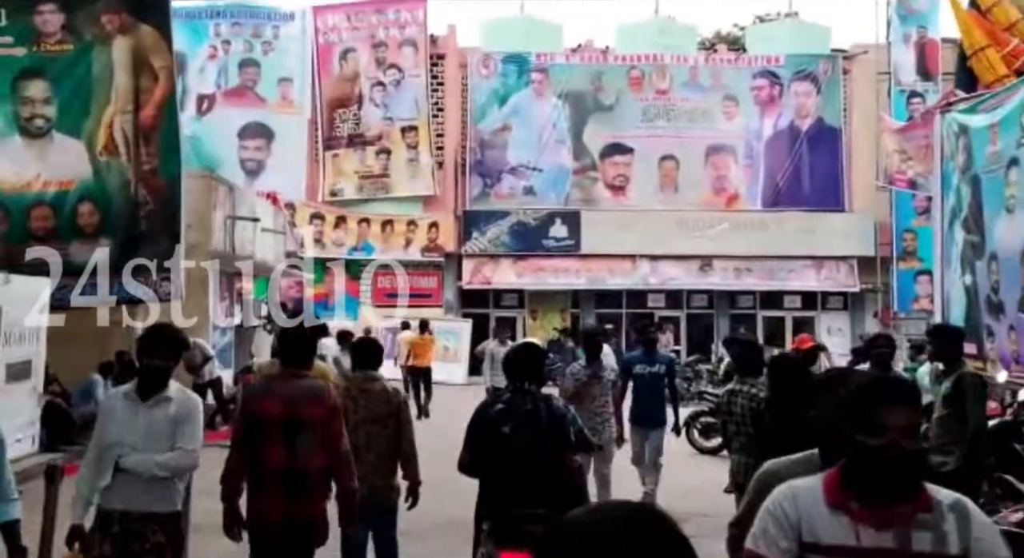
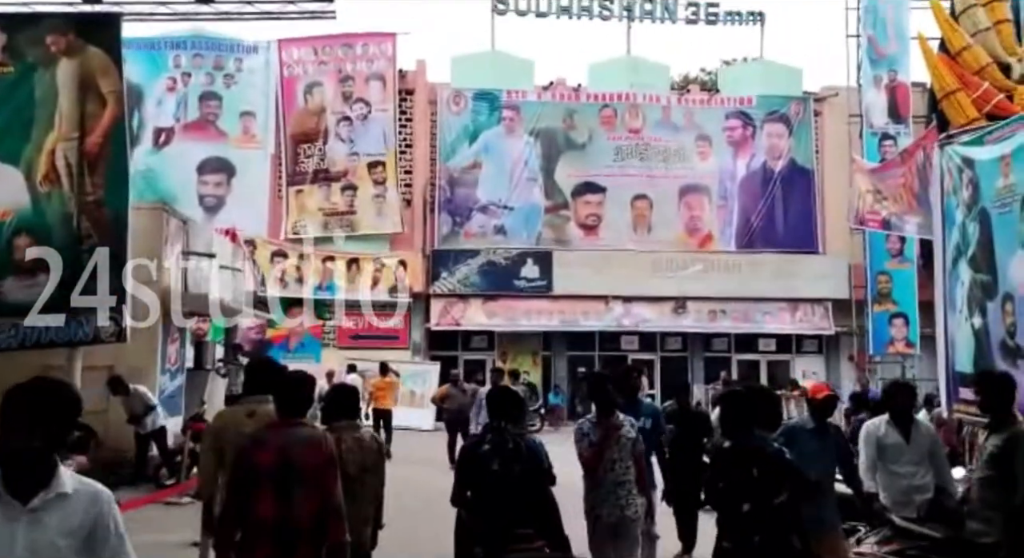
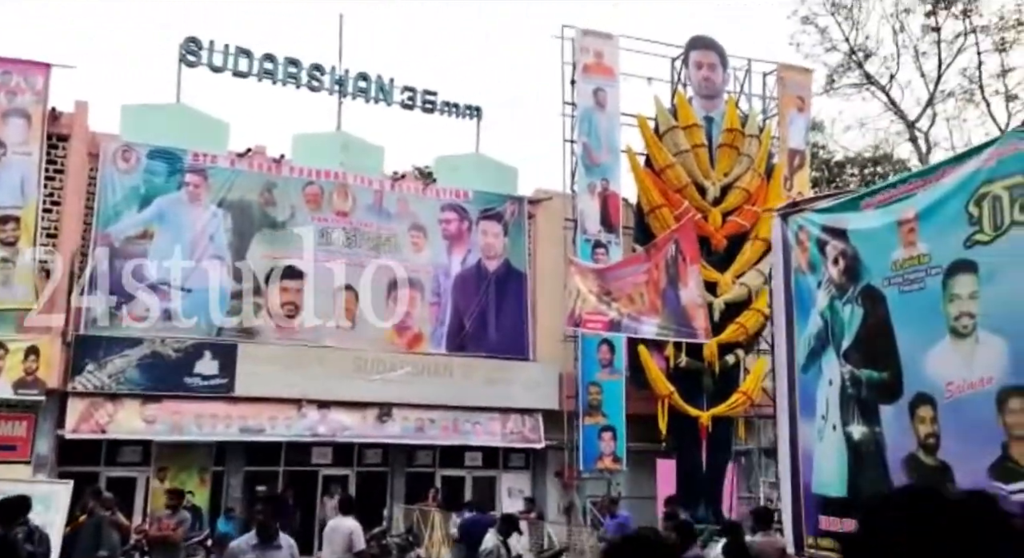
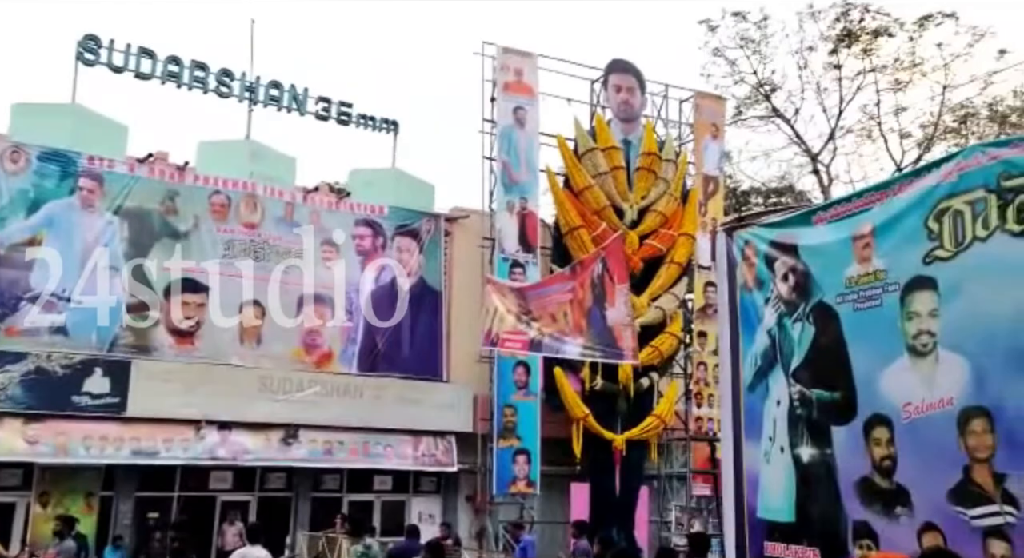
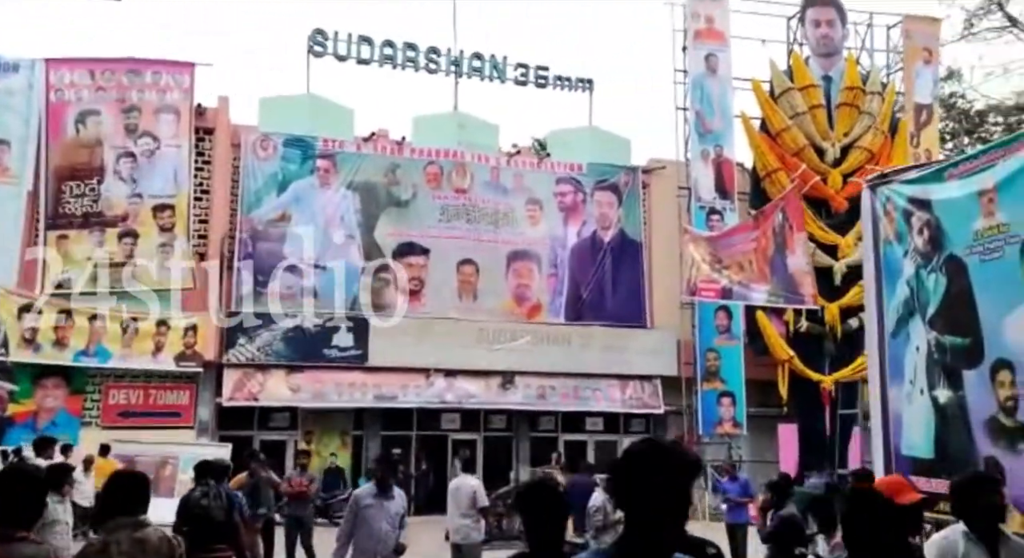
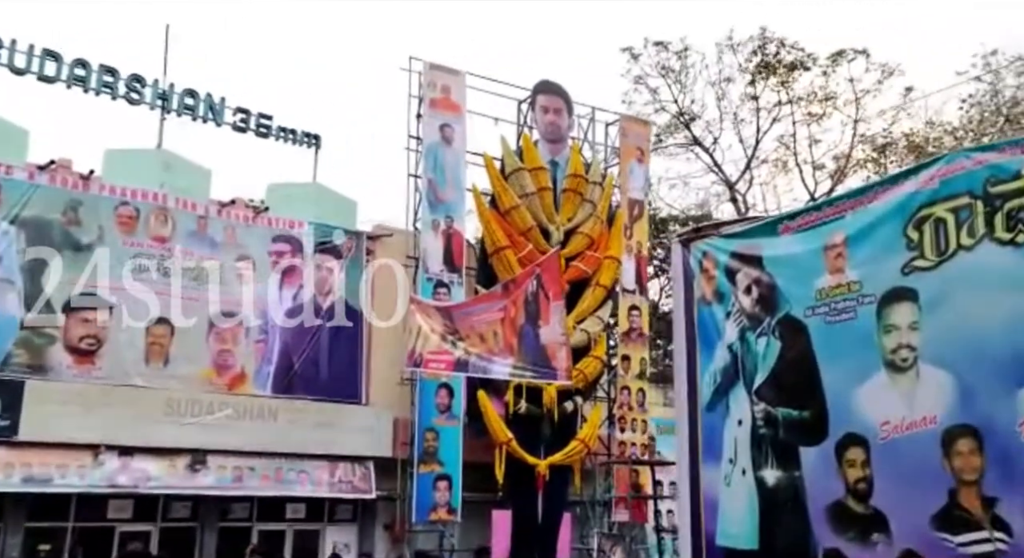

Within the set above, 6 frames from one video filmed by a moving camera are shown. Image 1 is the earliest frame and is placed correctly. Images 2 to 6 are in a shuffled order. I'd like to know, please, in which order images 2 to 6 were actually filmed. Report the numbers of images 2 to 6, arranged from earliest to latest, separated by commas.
2, 5, 3, 4, 6
